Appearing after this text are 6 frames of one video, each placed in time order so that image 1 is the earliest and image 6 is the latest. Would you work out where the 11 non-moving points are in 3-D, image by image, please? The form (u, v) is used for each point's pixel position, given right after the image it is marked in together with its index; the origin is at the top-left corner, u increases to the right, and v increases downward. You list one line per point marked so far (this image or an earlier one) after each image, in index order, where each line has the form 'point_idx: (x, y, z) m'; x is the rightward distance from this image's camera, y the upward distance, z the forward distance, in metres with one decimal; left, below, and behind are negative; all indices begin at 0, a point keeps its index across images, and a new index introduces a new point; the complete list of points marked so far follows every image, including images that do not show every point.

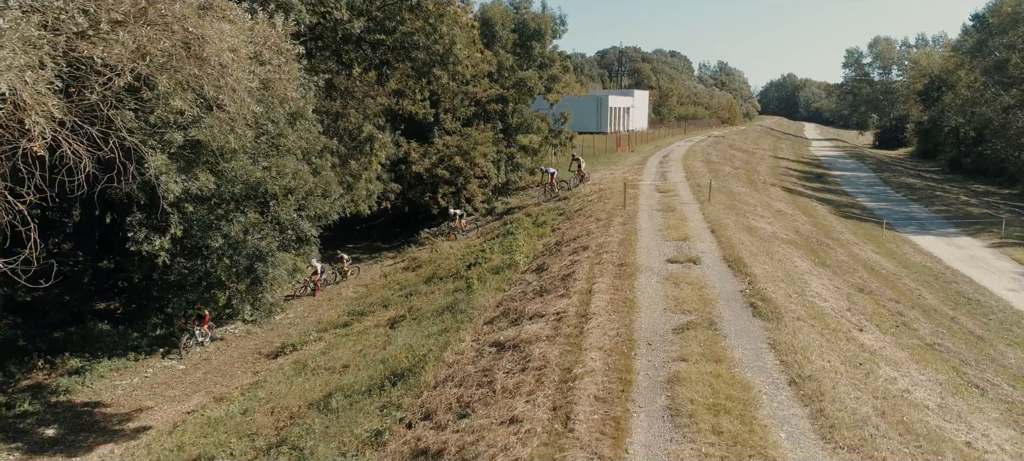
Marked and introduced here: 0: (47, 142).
0: (-5.8, +1.2, +8.8) m
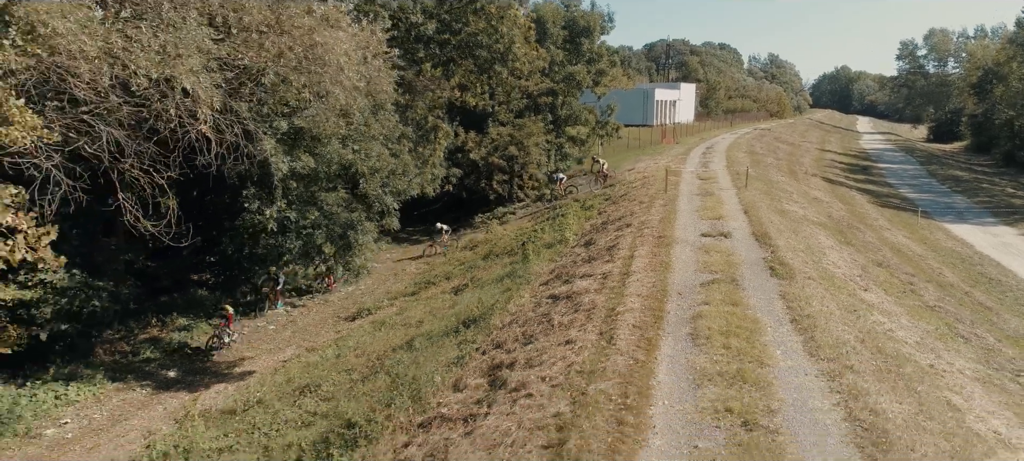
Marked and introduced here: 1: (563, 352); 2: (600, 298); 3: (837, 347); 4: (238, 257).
0: (-4.9, +1.8, +11.4) m
1: (+0.8, -1.7, +9.7) m
2: (+1.6, -1.2, +12.3) m
3: (+4.3, -1.5, +9.3) m
4: (-6.6, -0.9, +15.4) m
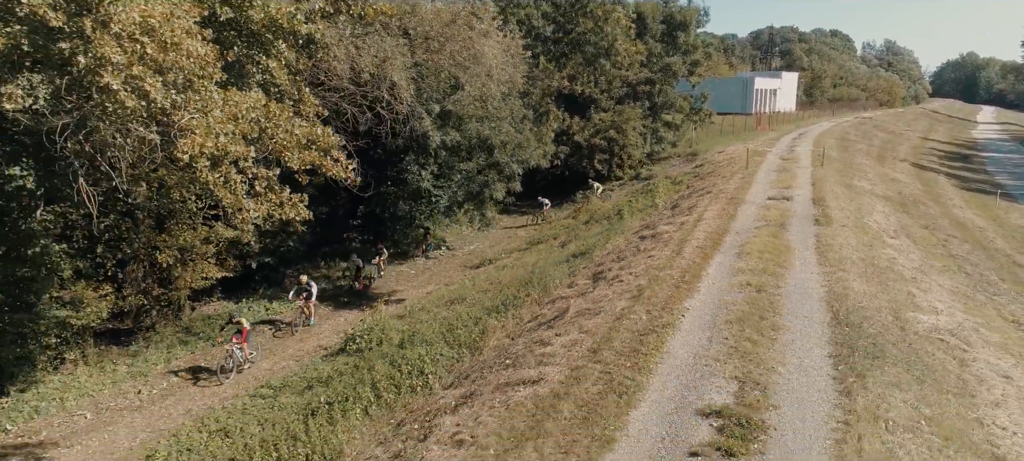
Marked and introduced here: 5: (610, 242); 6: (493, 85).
0: (-2.6, +3.0, +16.5) m
1: (+2.7, -0.6, +14.1) m
2: (+3.9, -0.1, +16.5) m
3: (+6.2, -0.6, +13.2) m
4: (-3.8, +0.4, +20.7) m
5: (+2.6, -0.3, +18.8) m
6: (-0.6, +4.1, +19.7) m
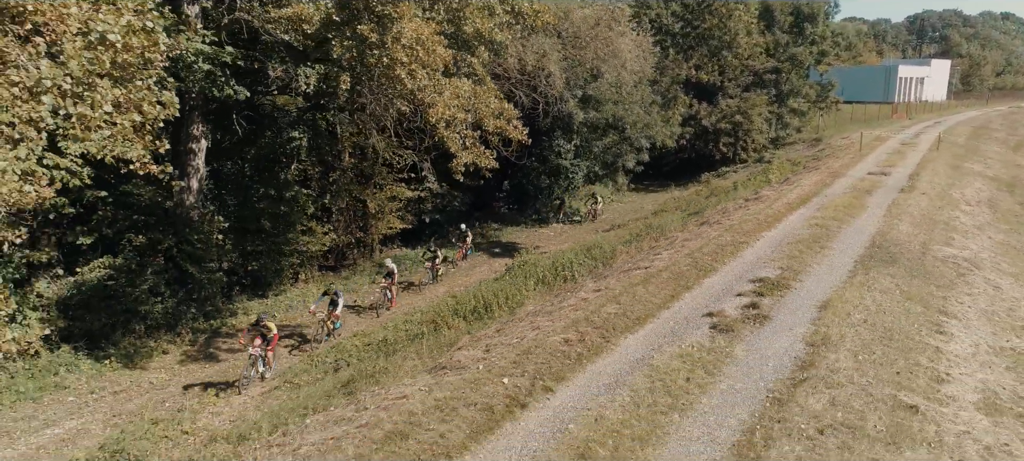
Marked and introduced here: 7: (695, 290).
0: (+1.3, +4.3, +21.3) m
1: (+5.9, +0.5, +18.0) m
2: (+7.5, +1.0, +20.2) m
3: (+9.2, +0.4, +16.5) m
4: (+0.8, +1.8, +25.7) m
5: (+6.7, +0.8, +22.6) m
6: (+3.9, +5.3, +24.1) m
7: (+2.8, -0.9, +10.9) m
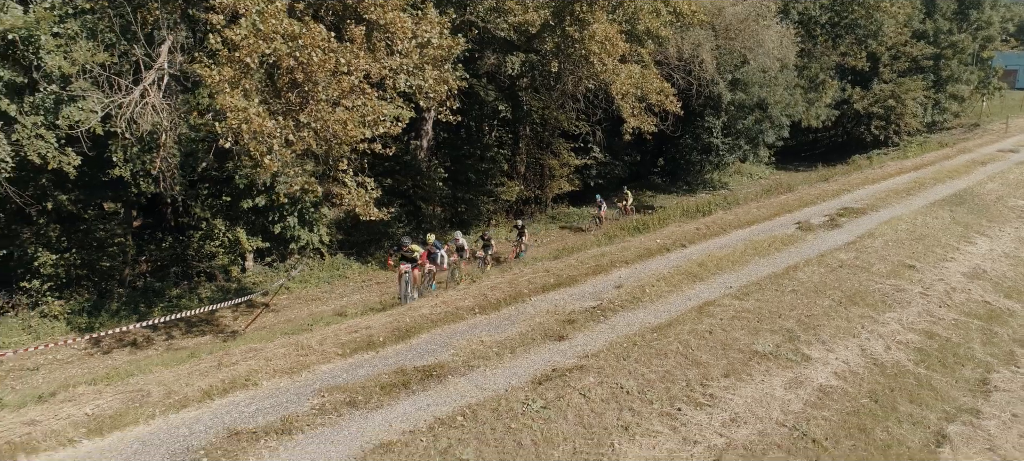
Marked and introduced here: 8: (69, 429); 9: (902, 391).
0: (+7.1, +5.8, +26.0) m
1: (+10.8, +1.7, +21.9) m
2: (+12.9, +2.2, +23.7) m
3: (+13.7, +1.5, +19.8) m
4: (+7.5, +3.4, +30.5) m
5: (+12.6, +2.1, +26.3) m
6: (+10.3, +6.8, +28.1) m
7: (+6.2, +0.4, +15.6) m
8: (-4.0, -1.8, +6.4) m
9: (+4.5, -1.9, +8.2) m
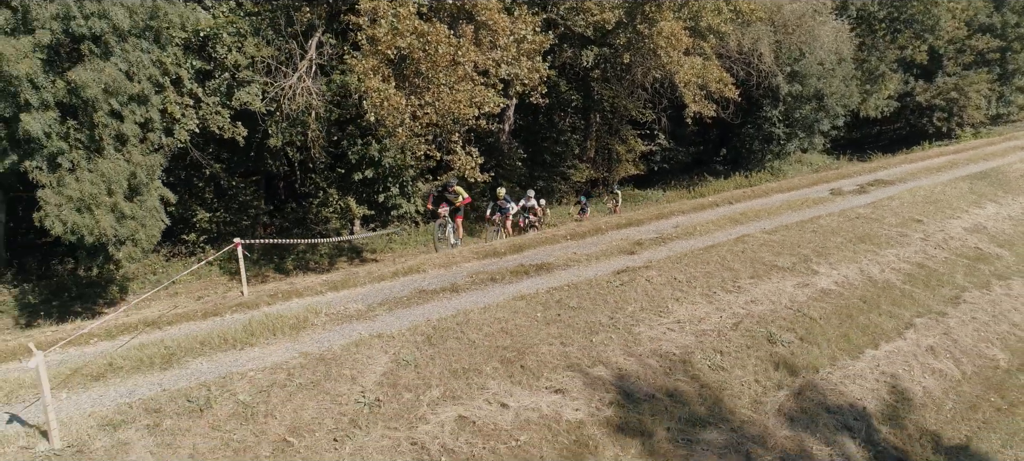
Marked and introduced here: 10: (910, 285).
0: (+10.2, +6.7, +28.5) m
1: (+13.4, +2.5, +24.1) m
2: (+15.6, +2.9, +25.8) m
3: (+16.0, +2.2, +21.8) m
4: (+10.9, +4.3, +33.0) m
5: (+15.5, +2.9, +28.3) m
6: (+13.6, +7.6, +30.4) m
7: (+8.3, +1.2, +18.3) m
8: (-2.8, -0.8, +10.0) m
9: (+5.9, -1.0, +11.1) m
10: (+6.6, -0.9, +11.6) m
